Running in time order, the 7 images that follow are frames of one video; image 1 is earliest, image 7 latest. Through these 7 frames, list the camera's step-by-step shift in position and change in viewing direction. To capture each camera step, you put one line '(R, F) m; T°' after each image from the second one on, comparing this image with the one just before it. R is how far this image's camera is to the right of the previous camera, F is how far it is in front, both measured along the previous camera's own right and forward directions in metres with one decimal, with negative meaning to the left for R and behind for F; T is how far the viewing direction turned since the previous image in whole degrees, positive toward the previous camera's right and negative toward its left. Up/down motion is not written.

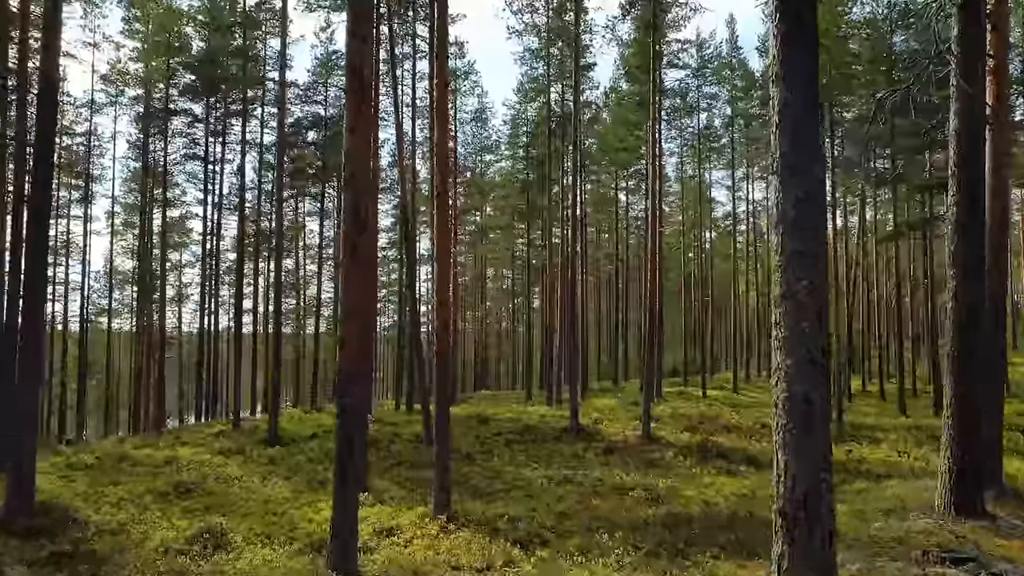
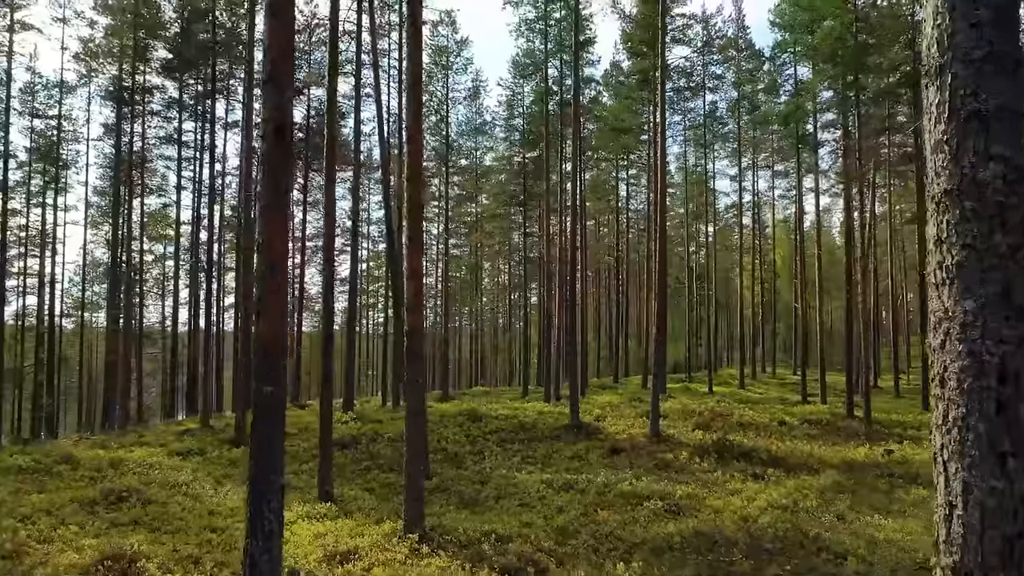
(+0.1, +1.7) m; 0°
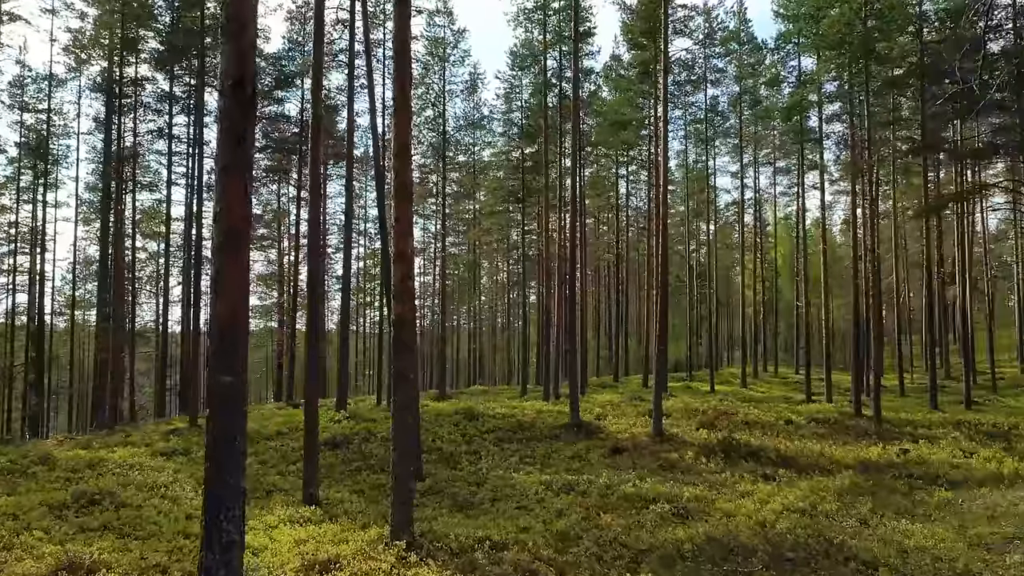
(0.0, +0.6) m; 0°
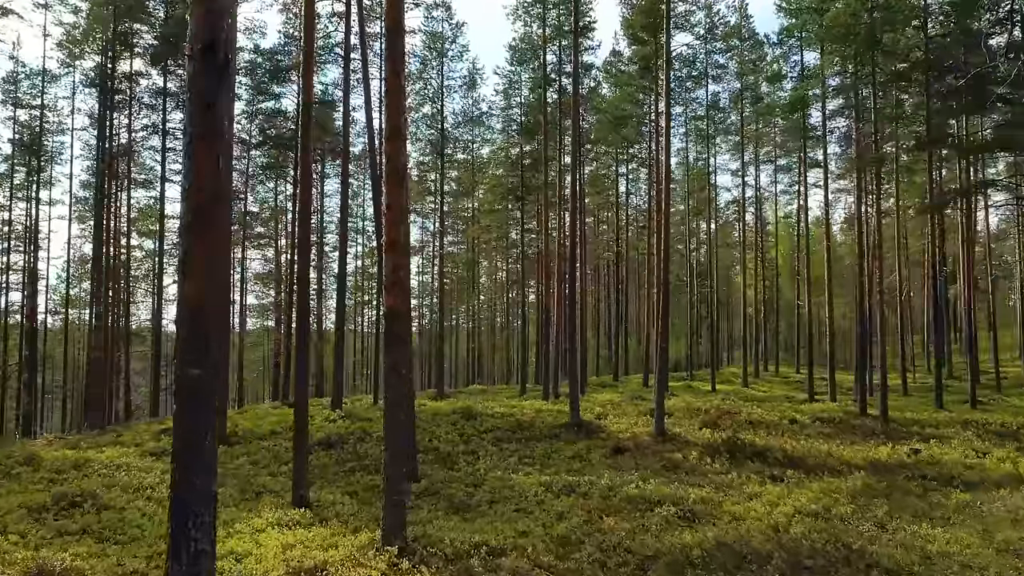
(0.0, +0.4) m; 0°
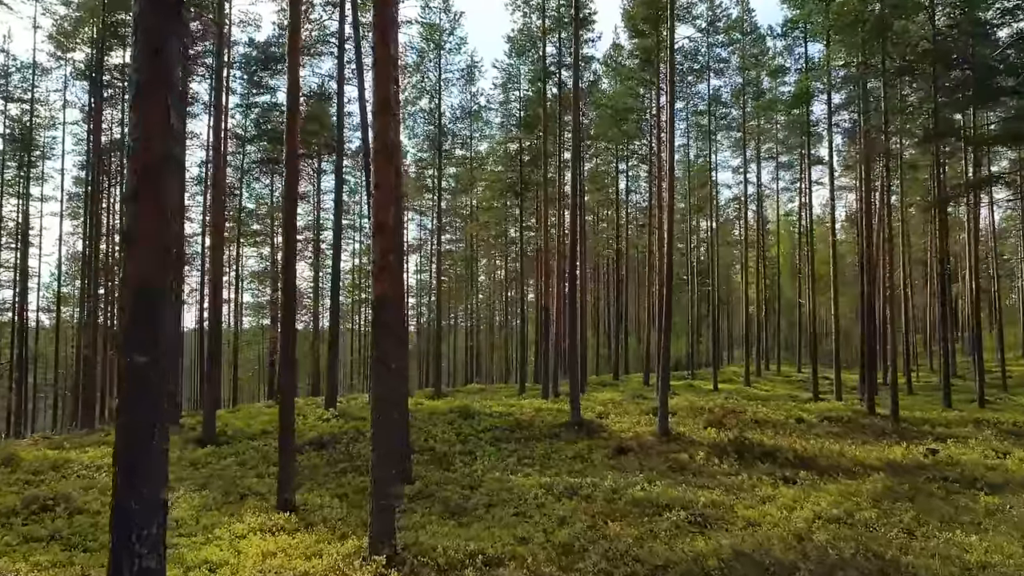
(0.0, +0.5) m; 0°
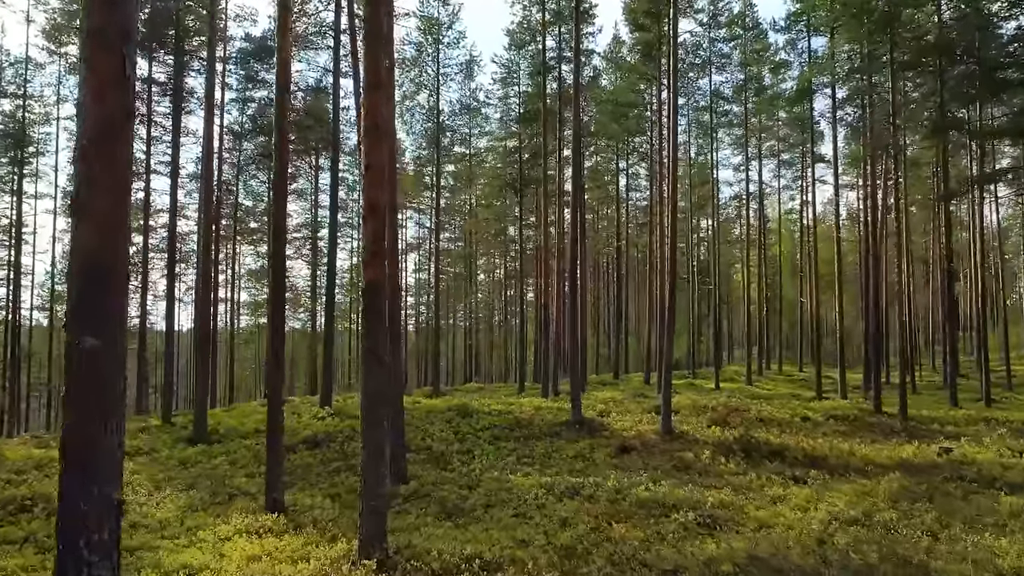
(0.0, +0.4) m; 0°
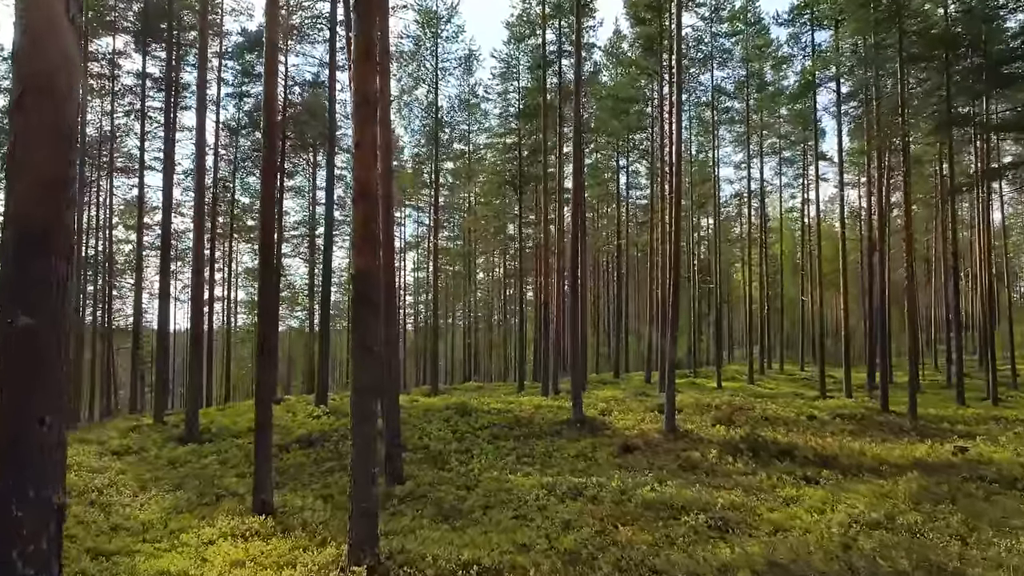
(0.0, +0.4) m; 0°
